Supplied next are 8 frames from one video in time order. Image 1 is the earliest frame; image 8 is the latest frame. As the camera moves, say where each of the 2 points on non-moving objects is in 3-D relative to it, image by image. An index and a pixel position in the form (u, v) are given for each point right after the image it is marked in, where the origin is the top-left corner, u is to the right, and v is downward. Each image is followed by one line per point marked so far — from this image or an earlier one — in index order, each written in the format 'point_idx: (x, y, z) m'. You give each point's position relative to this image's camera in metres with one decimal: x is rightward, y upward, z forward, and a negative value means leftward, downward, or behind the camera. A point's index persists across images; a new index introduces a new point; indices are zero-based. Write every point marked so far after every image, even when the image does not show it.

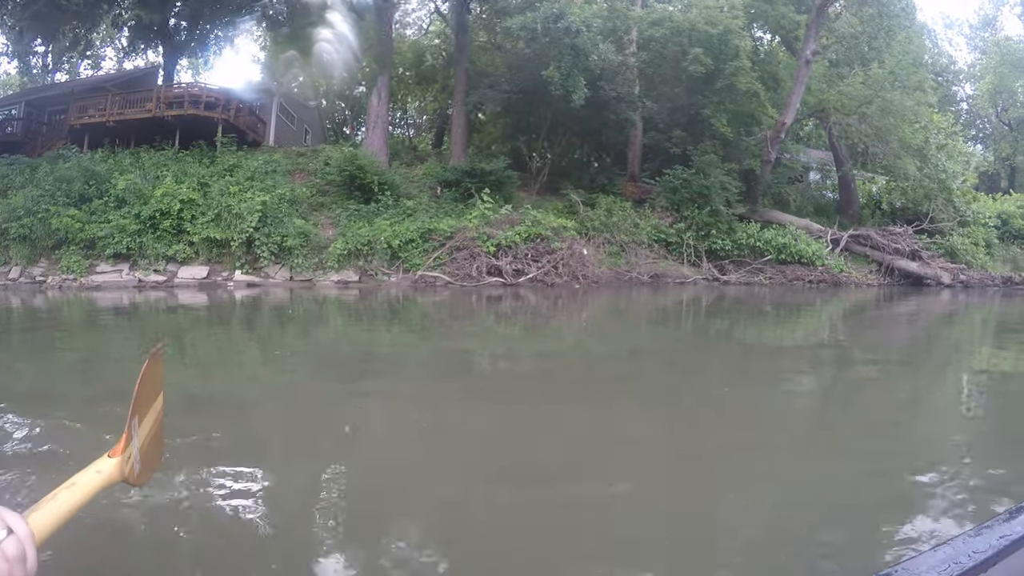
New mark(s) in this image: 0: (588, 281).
0: (+1.1, +0.2, +14.8) m
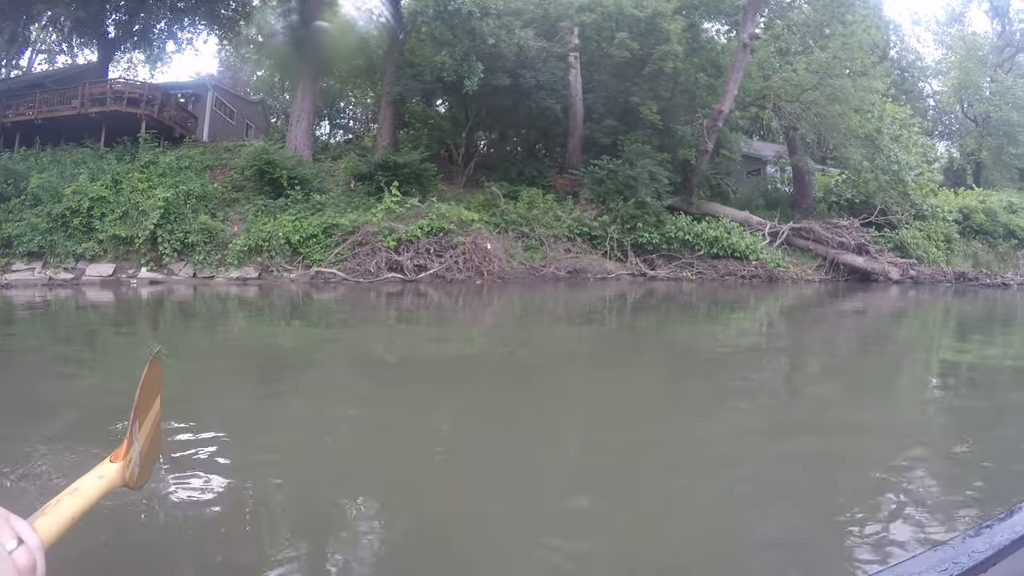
0: (-0.6, +0.2, +13.8) m
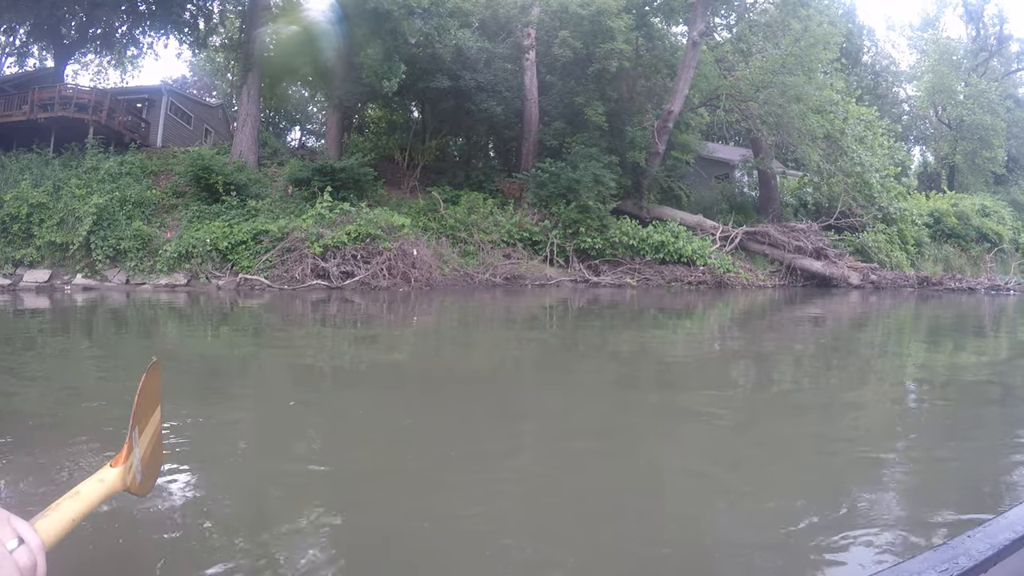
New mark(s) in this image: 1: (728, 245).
0: (-1.8, +0.1, +13.2) m
1: (+4.6, +0.9, +15.6) m
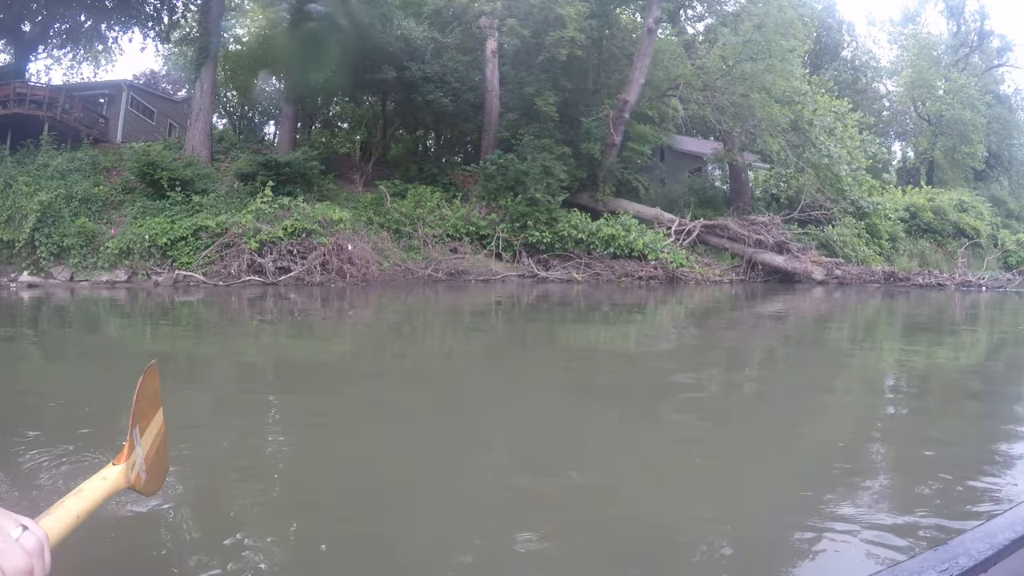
0: (-2.8, +0.1, +12.7) m
1: (+3.6, +1.0, +15.2) m
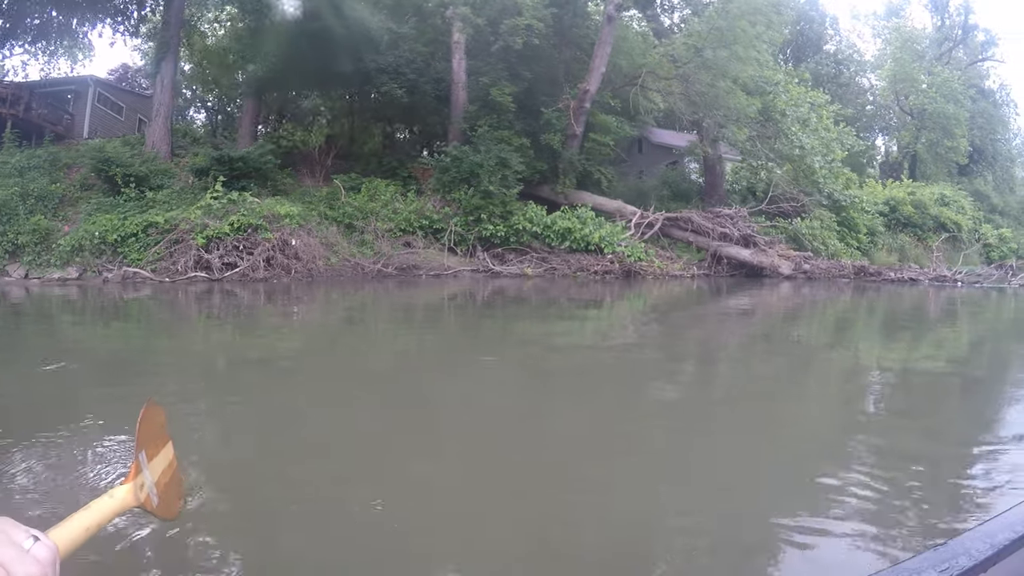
0: (-3.6, +0.2, +12.3) m
1: (+2.8, +1.1, +14.8) m
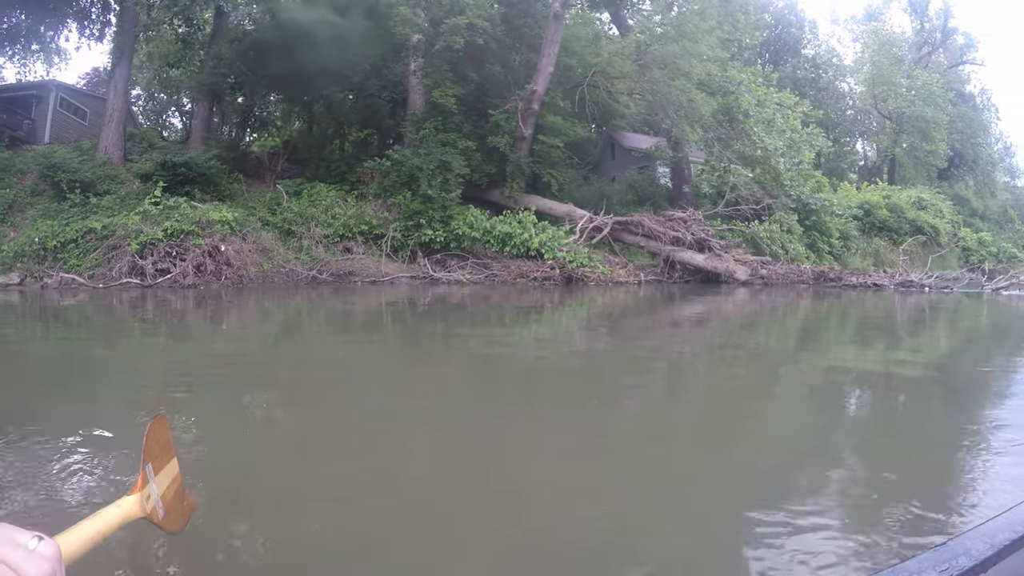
0: (-4.5, +0.1, +11.9) m
1: (+1.8, +1.0, +14.4) m
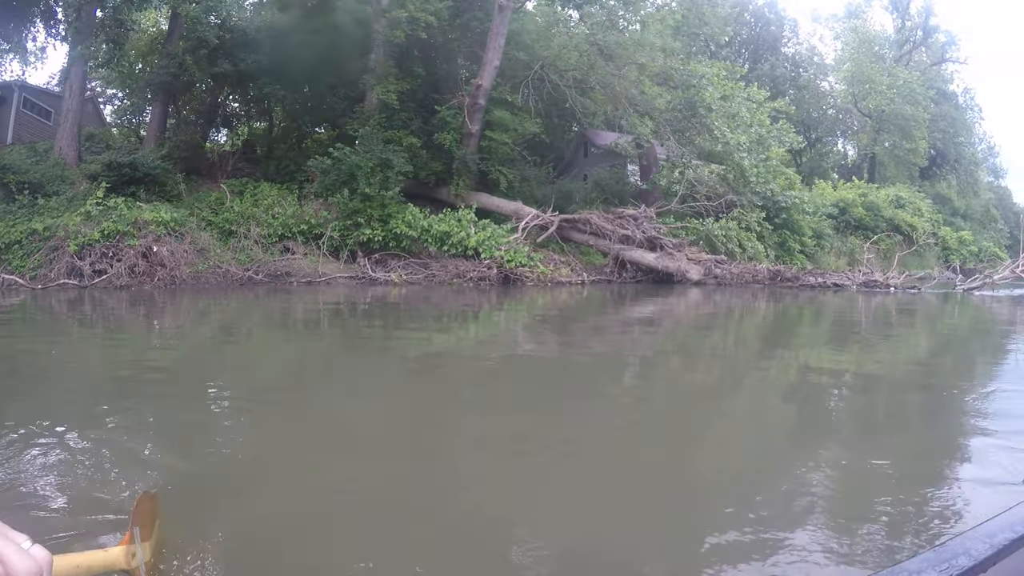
0: (-5.4, +0.1, +11.6) m
1: (+0.9, +1.0, +14.1) m
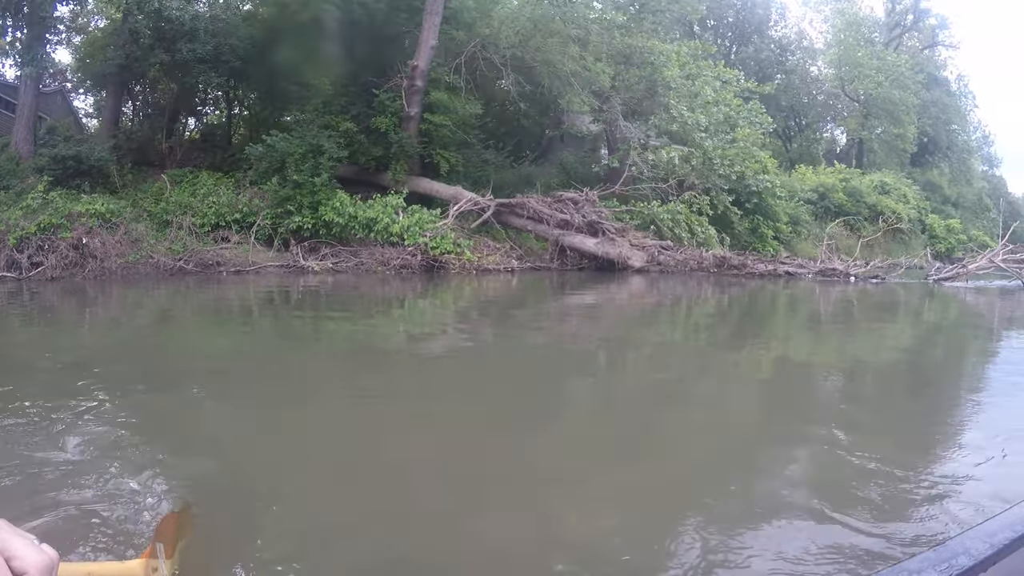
0: (-6.4, +0.2, +11.4) m
1: (-0.1, +1.2, +13.8) m
